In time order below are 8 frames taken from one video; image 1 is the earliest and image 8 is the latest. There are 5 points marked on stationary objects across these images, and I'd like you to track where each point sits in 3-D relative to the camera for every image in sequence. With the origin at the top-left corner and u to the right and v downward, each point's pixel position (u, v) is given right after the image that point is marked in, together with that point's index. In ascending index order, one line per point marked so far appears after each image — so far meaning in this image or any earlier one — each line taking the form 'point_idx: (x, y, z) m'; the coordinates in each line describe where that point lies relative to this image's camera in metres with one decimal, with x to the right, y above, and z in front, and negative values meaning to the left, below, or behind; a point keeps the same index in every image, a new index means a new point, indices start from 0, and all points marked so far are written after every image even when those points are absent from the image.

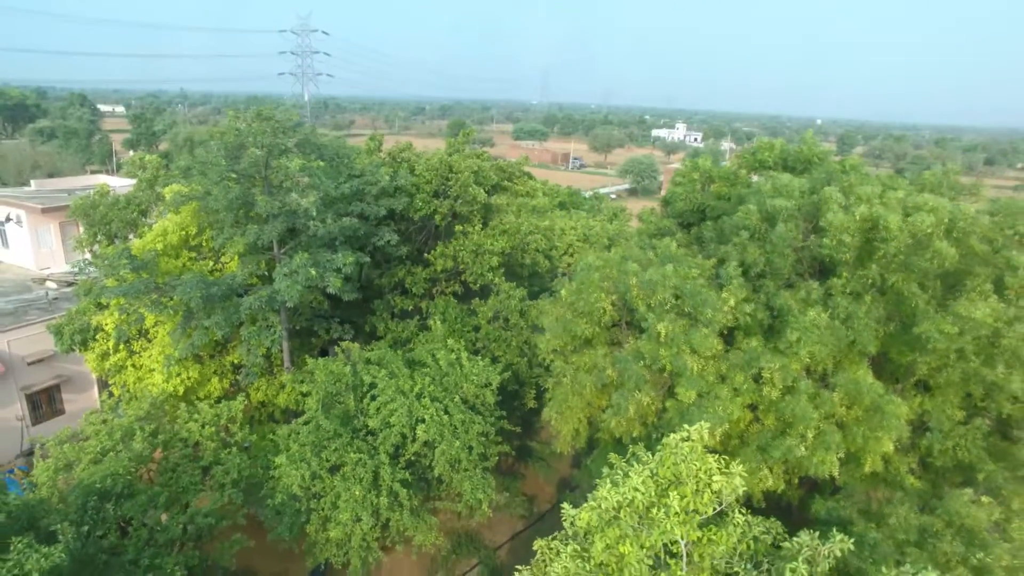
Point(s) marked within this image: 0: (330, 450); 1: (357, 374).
0: (-1.9, -1.6, +6.7) m
1: (-1.8, -1.0, +7.4) m
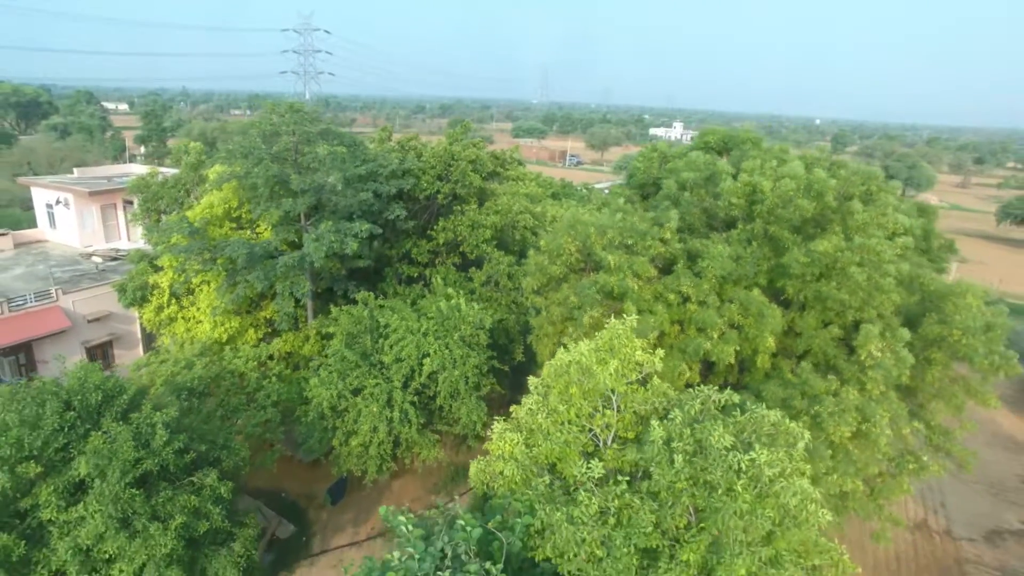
0: (-2.0, -1.1, +8.3) m
1: (-1.9, -0.4, +9.0) m
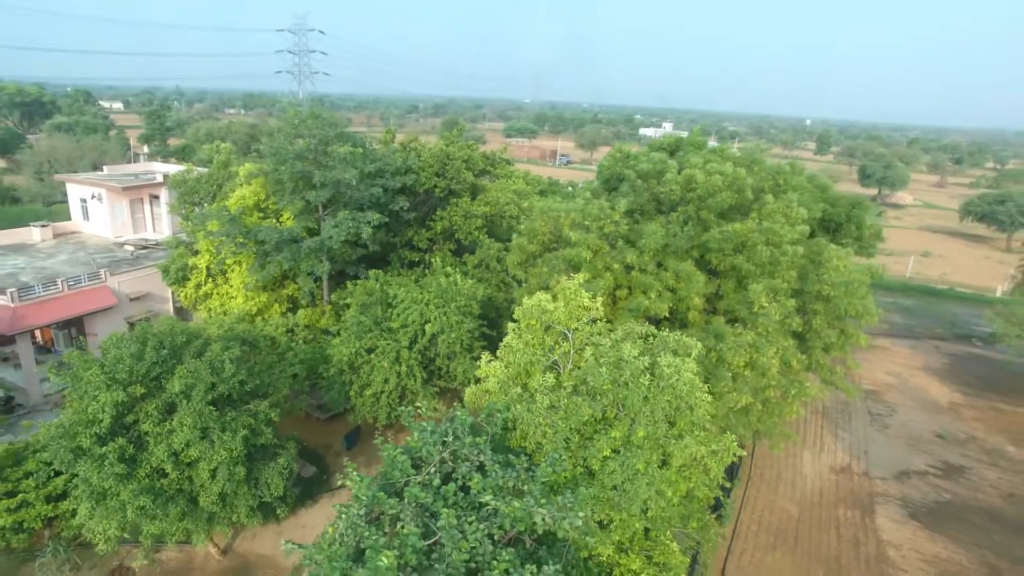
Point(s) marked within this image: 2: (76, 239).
0: (-2.2, -0.8, +10.0) m
1: (-2.1, -0.1, +10.8) m
2: (-11.0, +1.2, +16.3) m
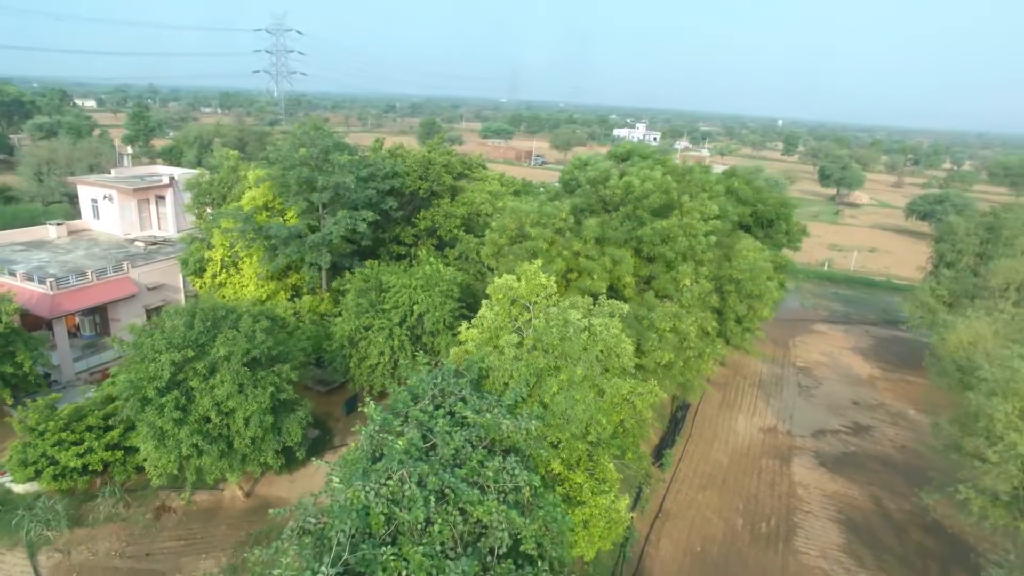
0: (-2.7, -0.5, +11.9) m
1: (-2.6, +0.2, +12.6) m
2: (-11.7, +1.4, +17.8) m
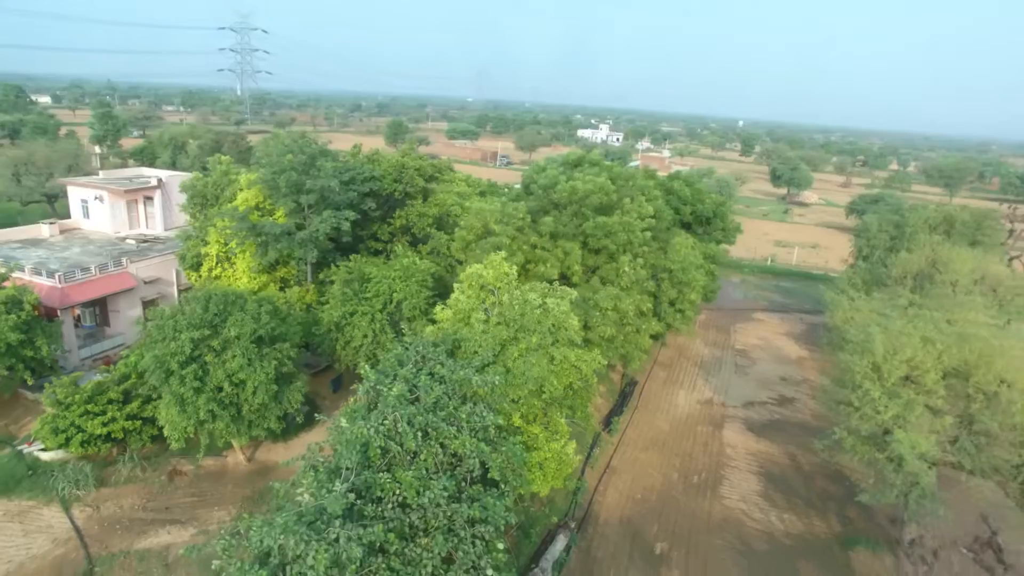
0: (-3.4, -0.3, +13.4) m
1: (-3.3, +0.4, +14.2) m
2: (-12.6, +1.6, +18.9) m
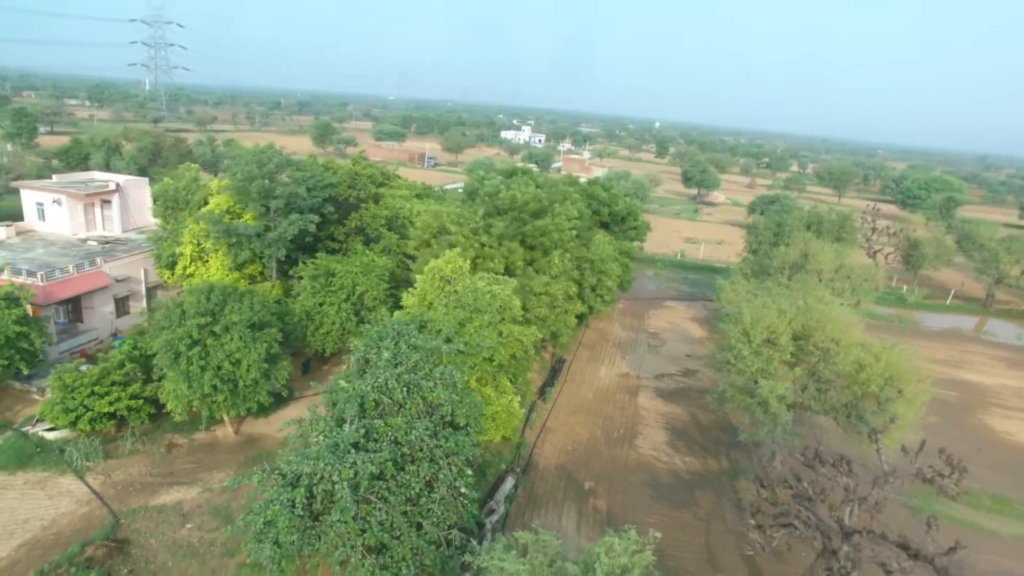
0: (-4.6, -0.2, +15.4) m
1: (-4.7, +0.5, +16.1) m
2: (-14.4, +1.6, +19.8) m
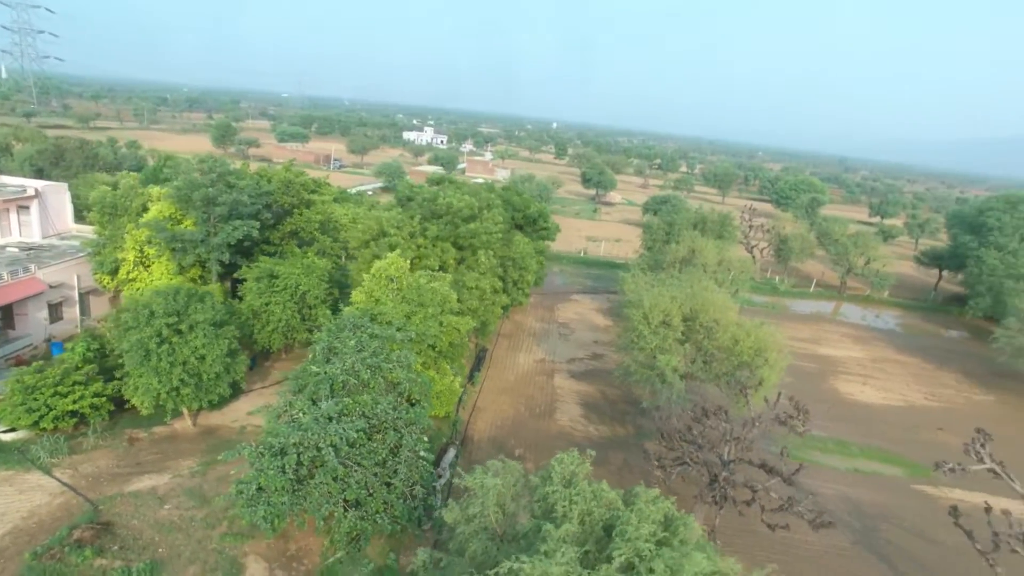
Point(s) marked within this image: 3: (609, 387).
0: (-6.3, -0.2, +16.6) m
1: (-6.5, +0.5, +17.3) m
2: (-16.8, +1.3, +19.4) m
3: (+2.9, -3.0, +19.6) m
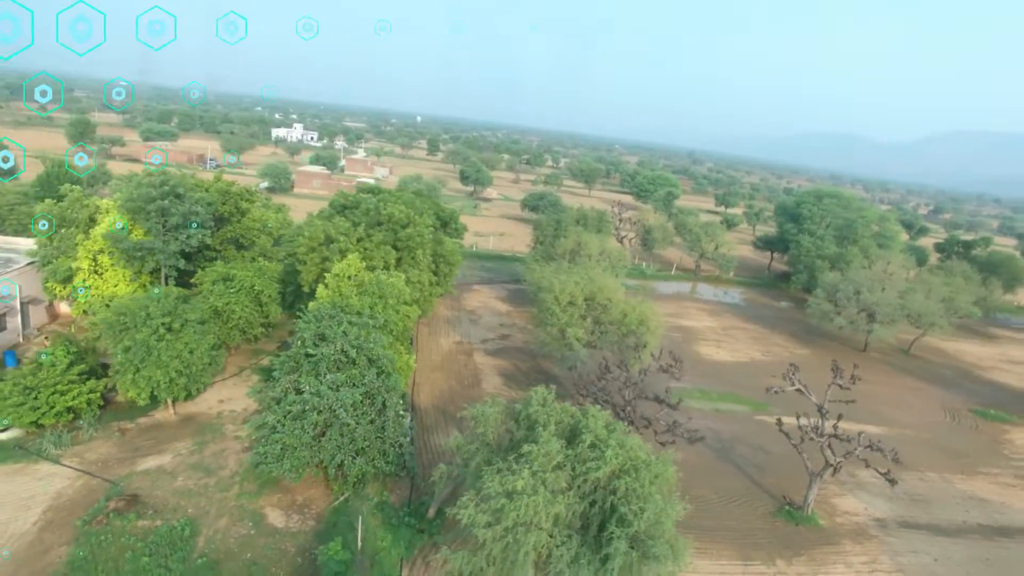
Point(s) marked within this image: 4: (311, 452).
0: (-8.2, -0.3, +18.6) m
1: (-8.6, +0.4, +19.2) m
2: (-19.1, +0.8, +19.3) m
3: (+0.4, -2.6, +23.3) m
4: (-4.0, -3.3, +12.9) m
